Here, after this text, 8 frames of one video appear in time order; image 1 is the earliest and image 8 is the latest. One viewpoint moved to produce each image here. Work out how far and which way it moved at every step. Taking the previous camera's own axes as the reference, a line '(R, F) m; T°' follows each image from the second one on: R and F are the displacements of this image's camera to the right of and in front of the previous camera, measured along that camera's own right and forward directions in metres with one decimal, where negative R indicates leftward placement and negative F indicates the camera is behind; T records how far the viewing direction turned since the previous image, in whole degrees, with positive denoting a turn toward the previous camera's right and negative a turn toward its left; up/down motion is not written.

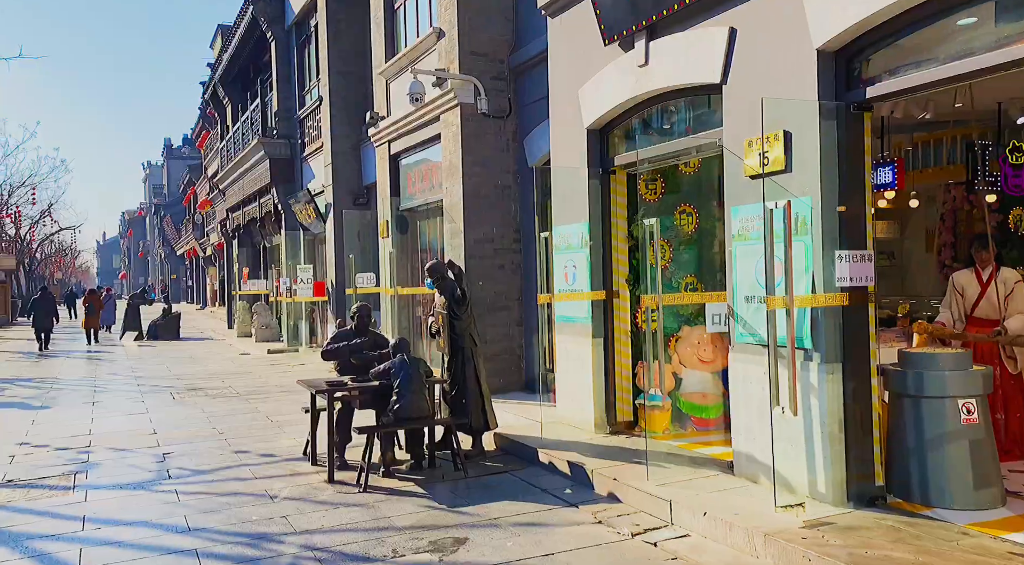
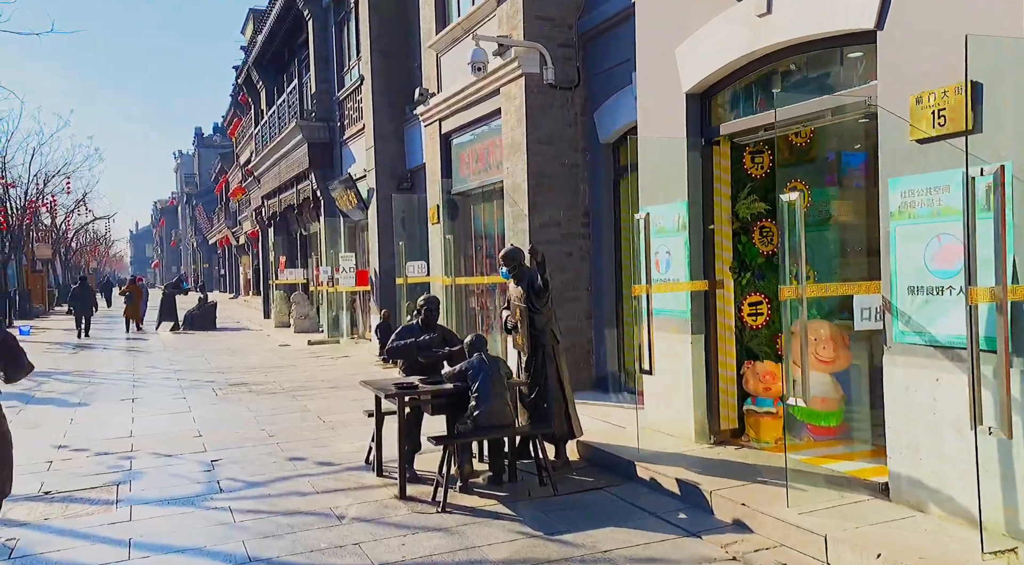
(-0.4, +0.9) m; -2°
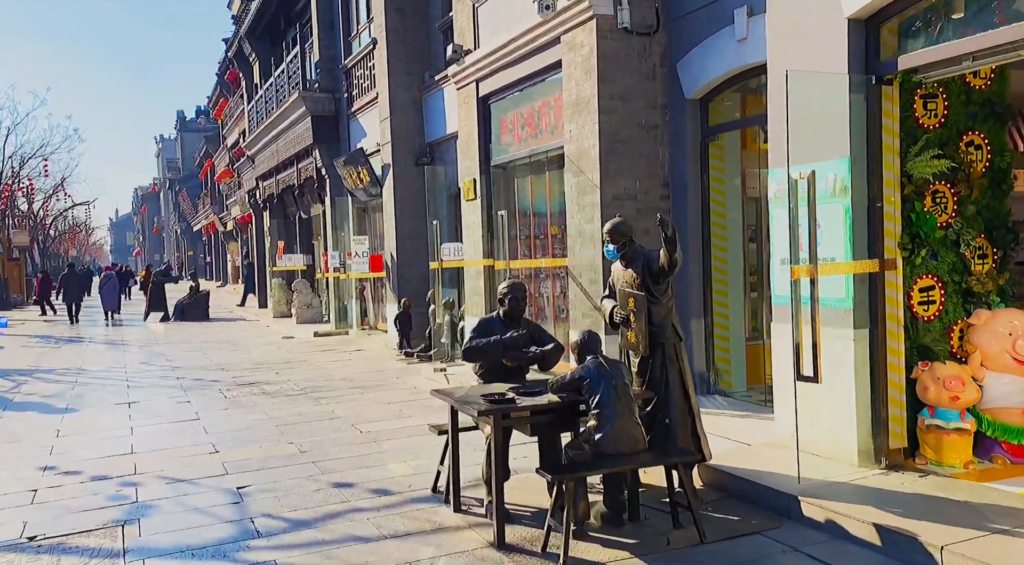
(-0.7, +1.5) m; +1°
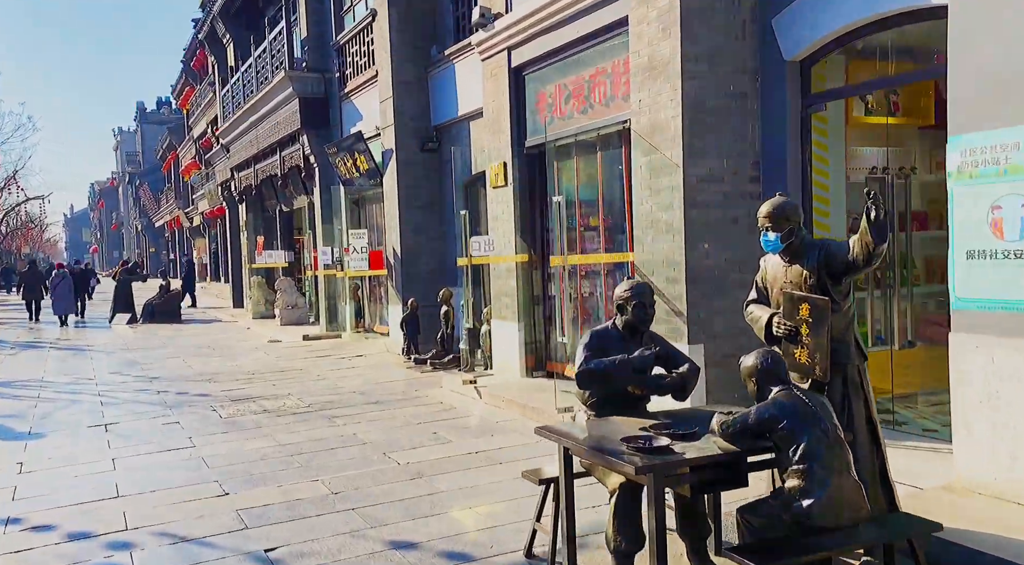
(-0.7, +1.4) m; +2°
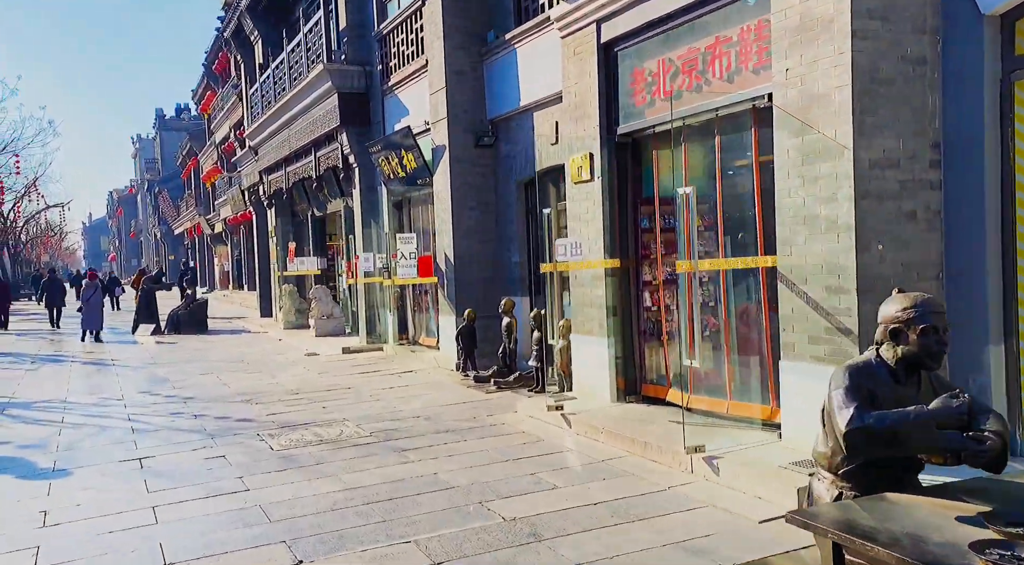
(-0.7, +1.3) m; -1°
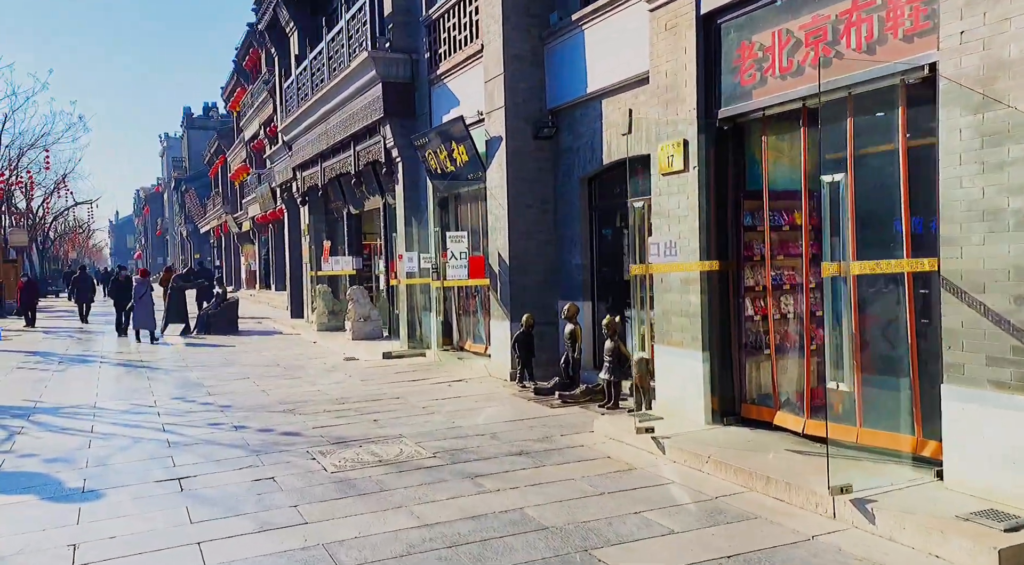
(-0.5, +1.0) m; -1°
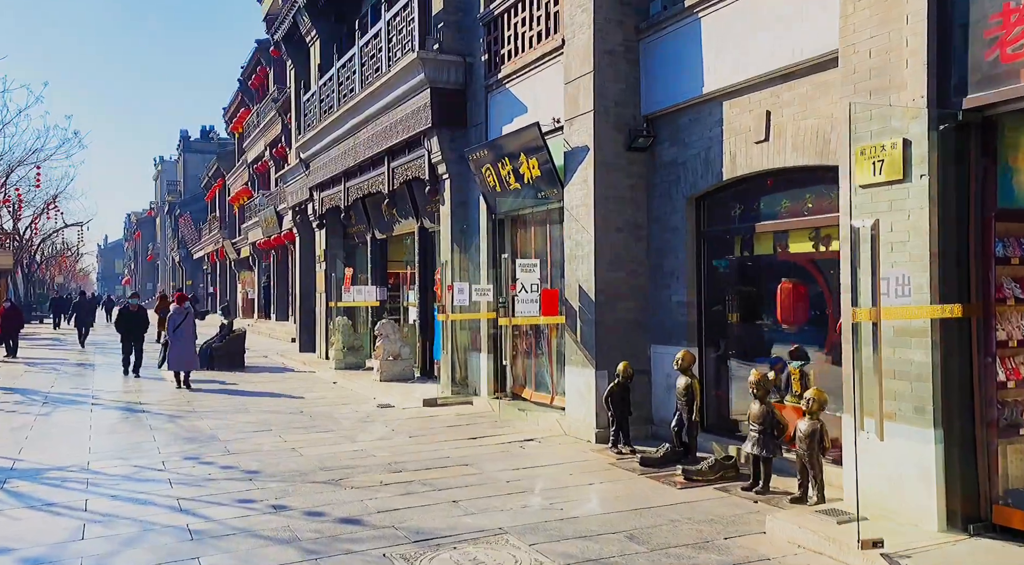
(-1.0, +2.1) m; +1°
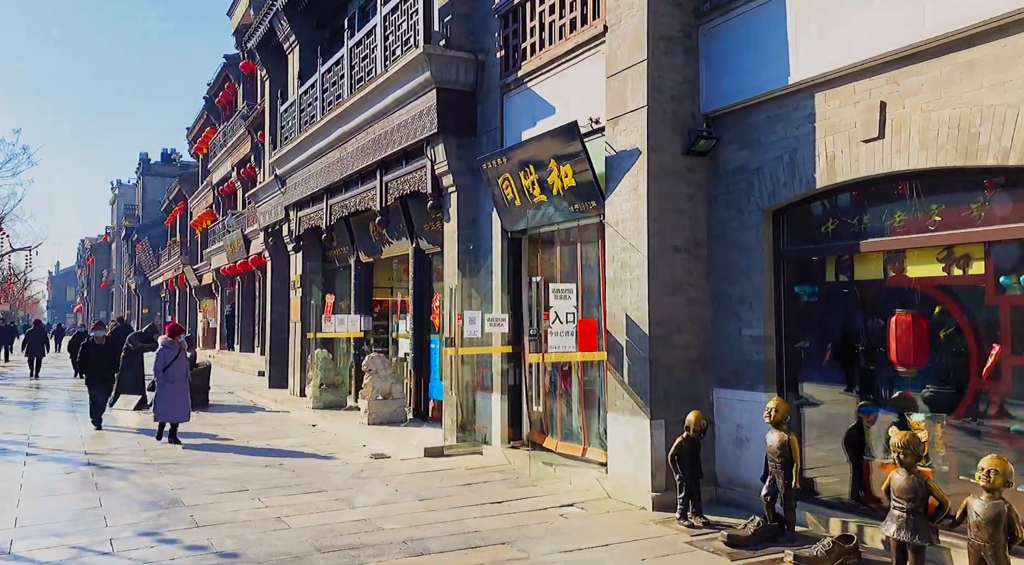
(-0.7, +1.8) m; +2°
